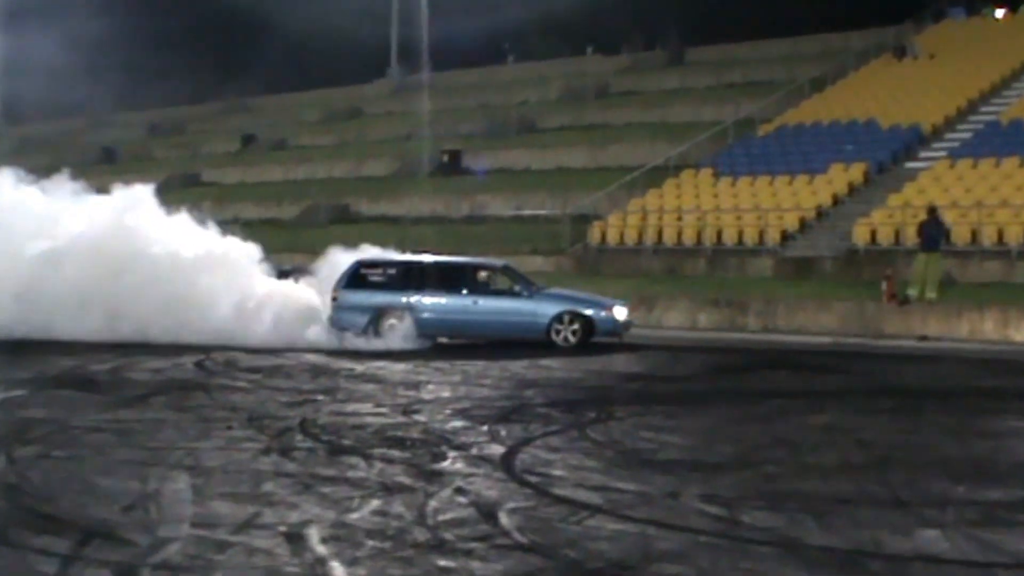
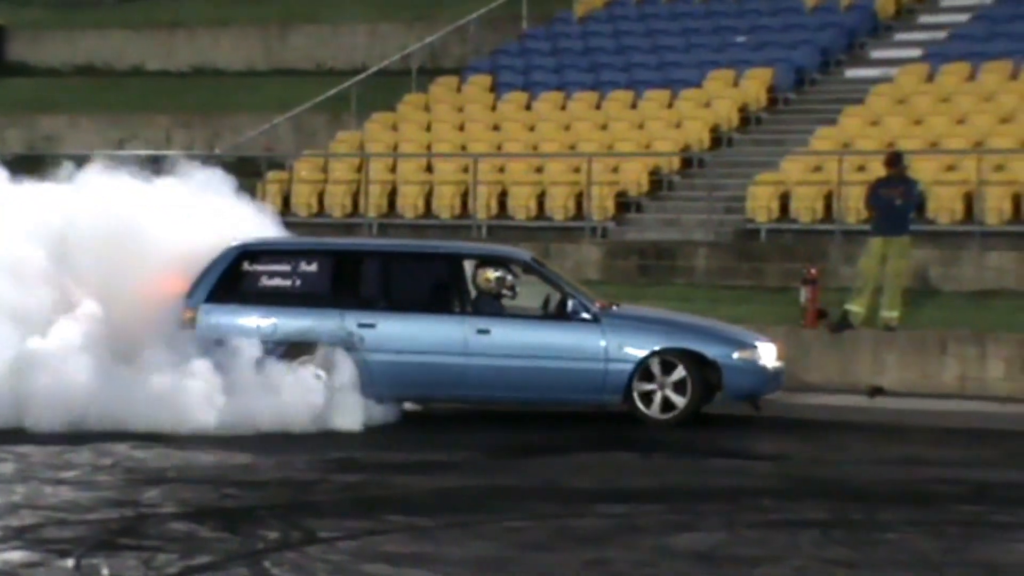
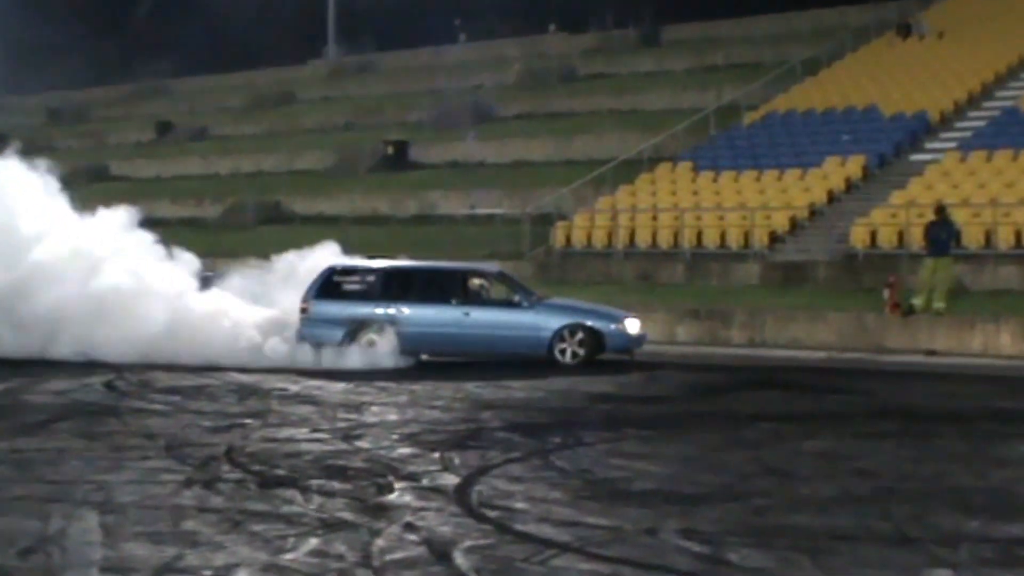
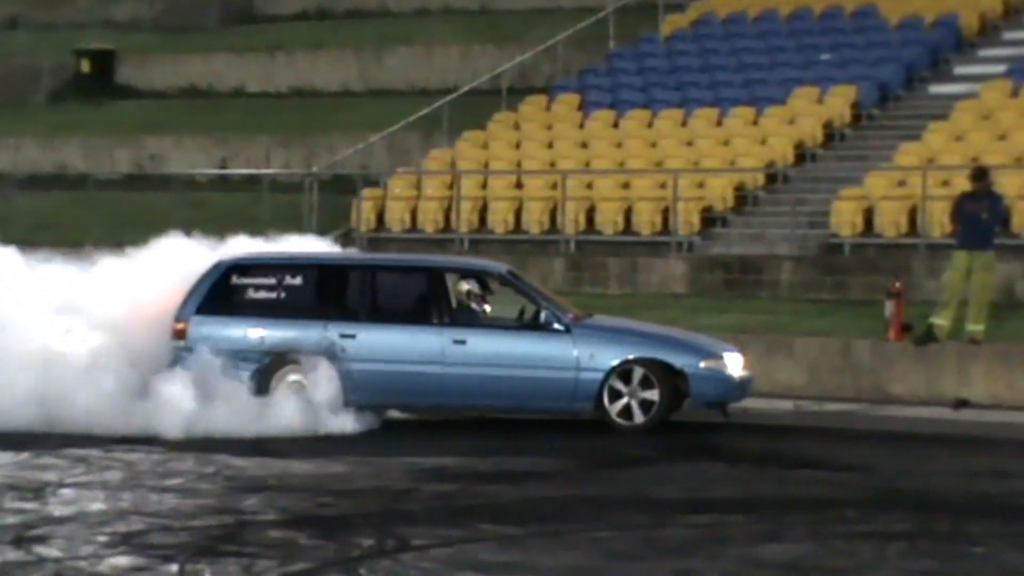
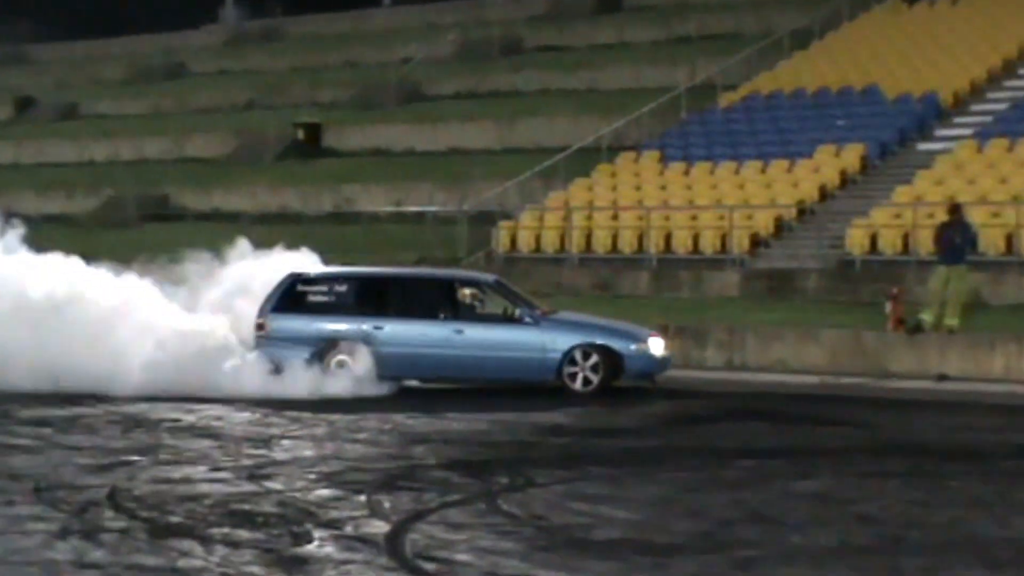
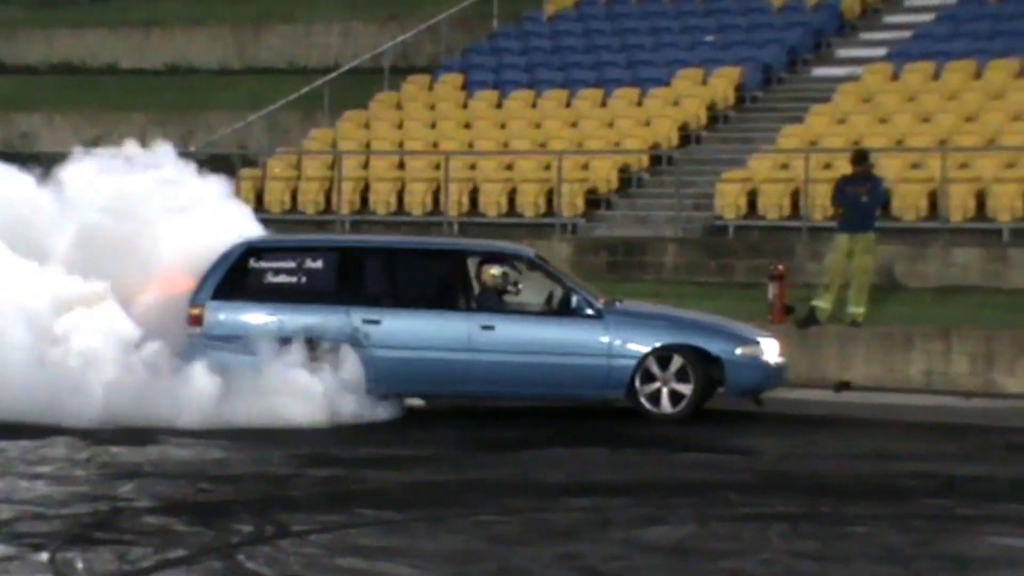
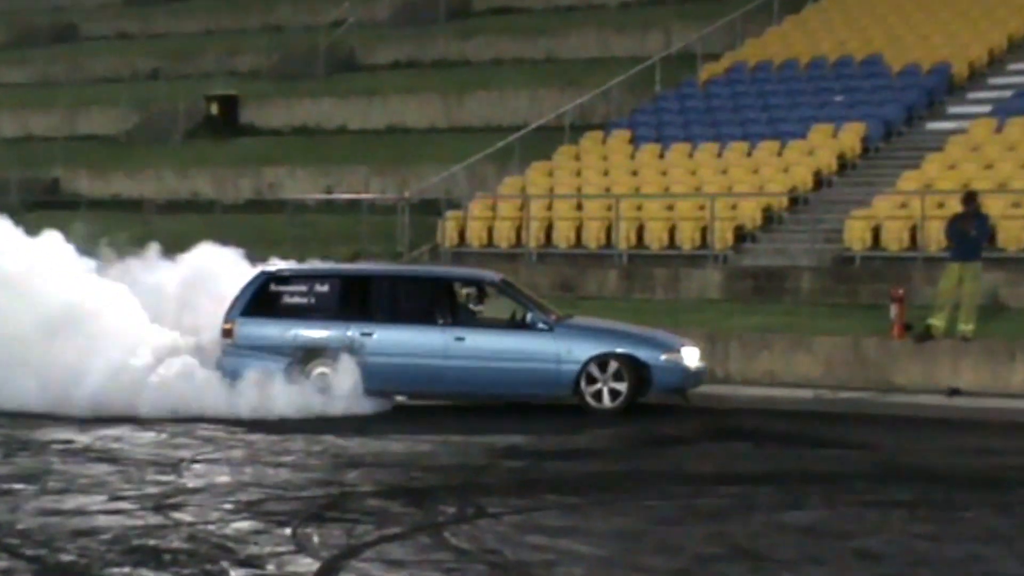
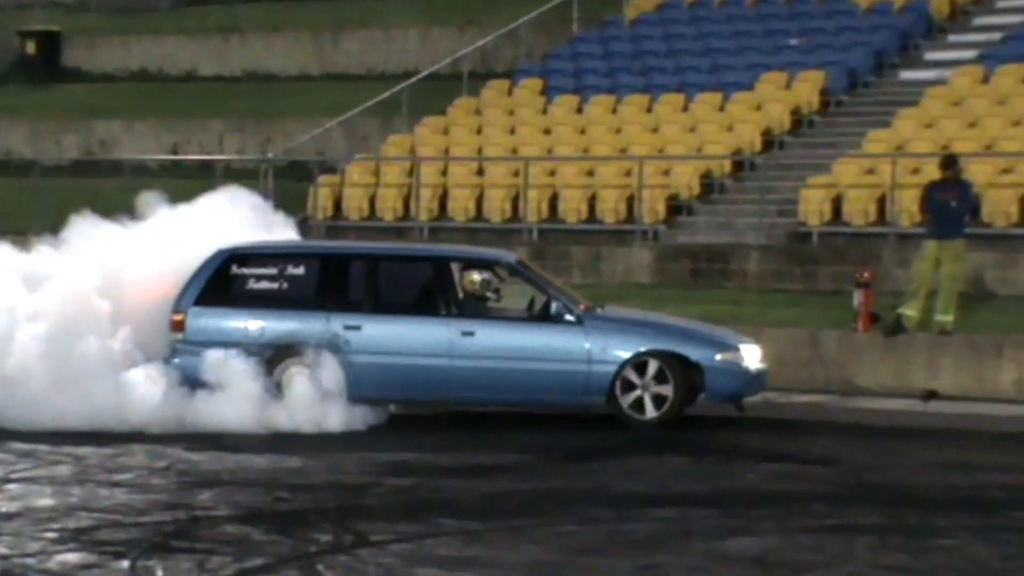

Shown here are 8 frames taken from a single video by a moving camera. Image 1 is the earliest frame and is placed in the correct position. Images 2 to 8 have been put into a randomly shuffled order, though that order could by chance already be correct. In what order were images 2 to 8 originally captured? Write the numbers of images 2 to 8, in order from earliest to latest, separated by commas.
3, 5, 7, 4, 8, 2, 6
